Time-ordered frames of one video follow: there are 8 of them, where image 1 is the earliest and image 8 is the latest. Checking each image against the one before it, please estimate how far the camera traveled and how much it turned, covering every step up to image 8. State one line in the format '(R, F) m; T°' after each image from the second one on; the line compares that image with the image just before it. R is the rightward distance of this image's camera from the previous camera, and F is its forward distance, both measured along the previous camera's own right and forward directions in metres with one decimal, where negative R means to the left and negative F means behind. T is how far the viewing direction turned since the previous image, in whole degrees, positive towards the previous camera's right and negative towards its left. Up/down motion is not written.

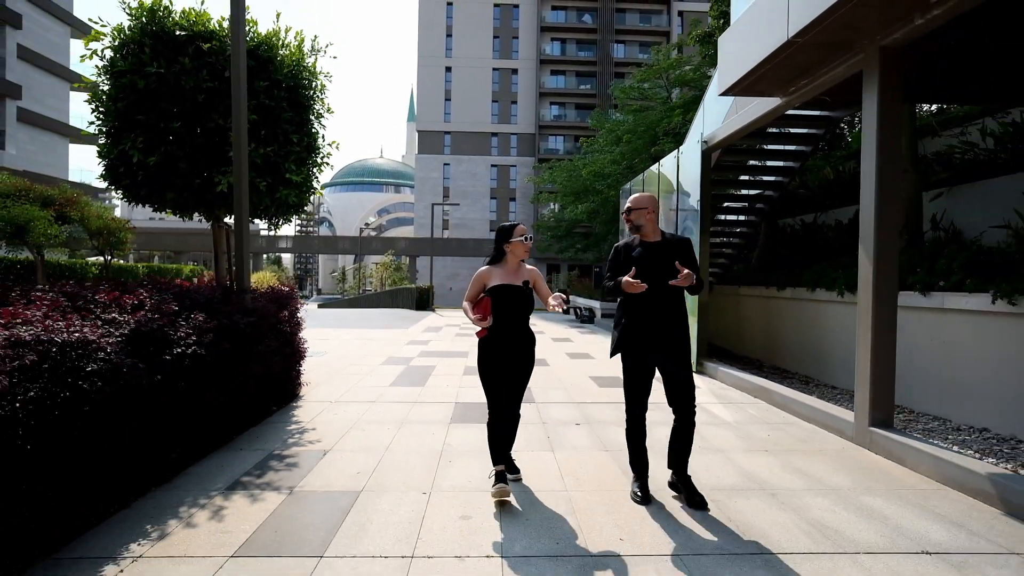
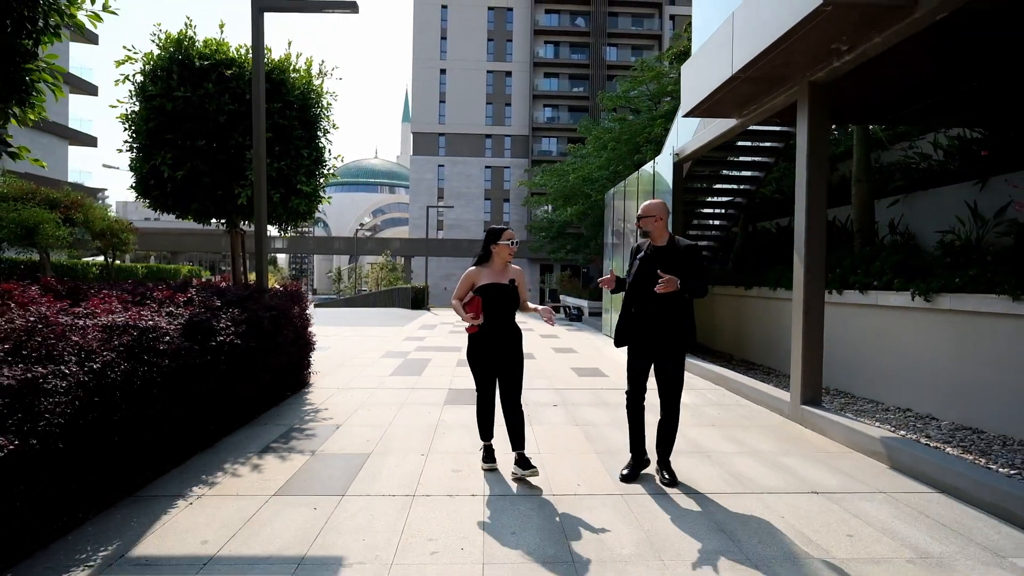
(+0.1, -0.9) m; +1°
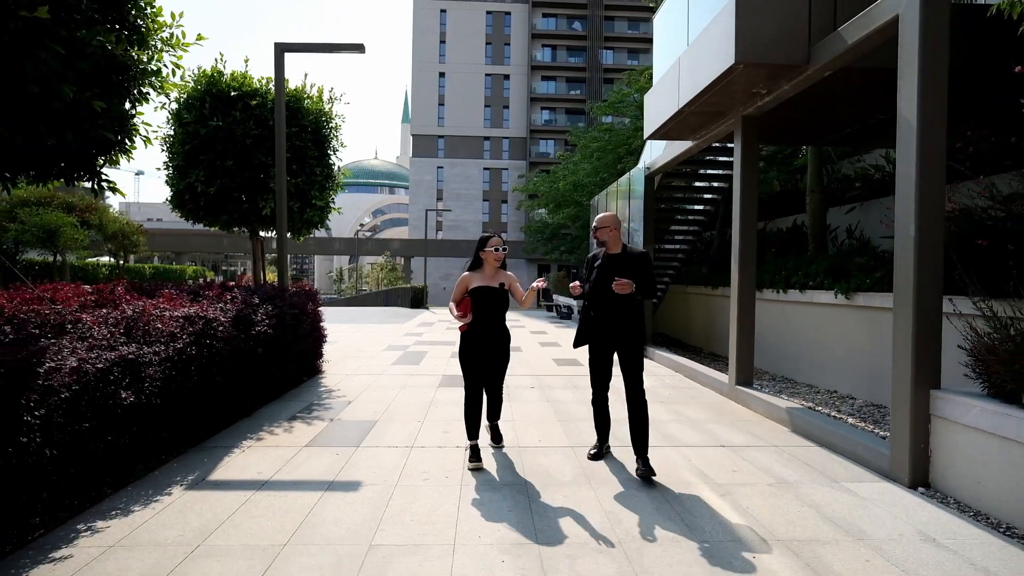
(+0.2, -1.2) m; 0°
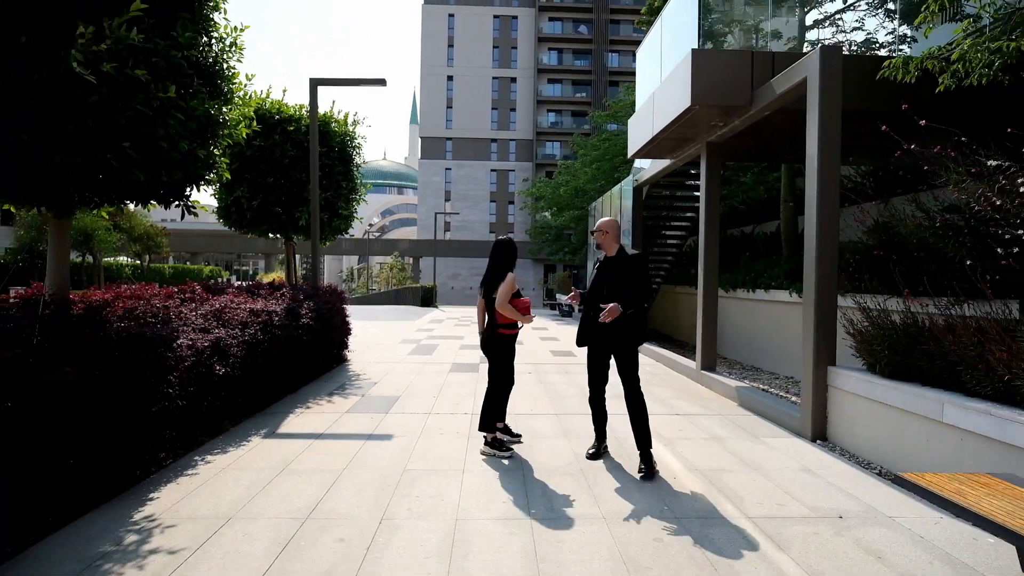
(+0.1, -1.3) m; -1°
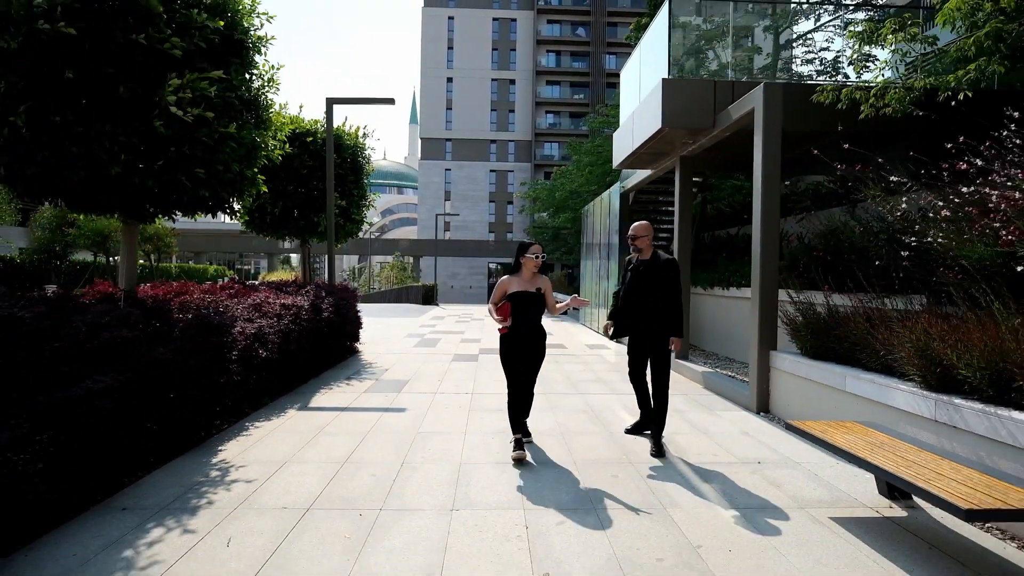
(+0.1, -1.0) m; 0°
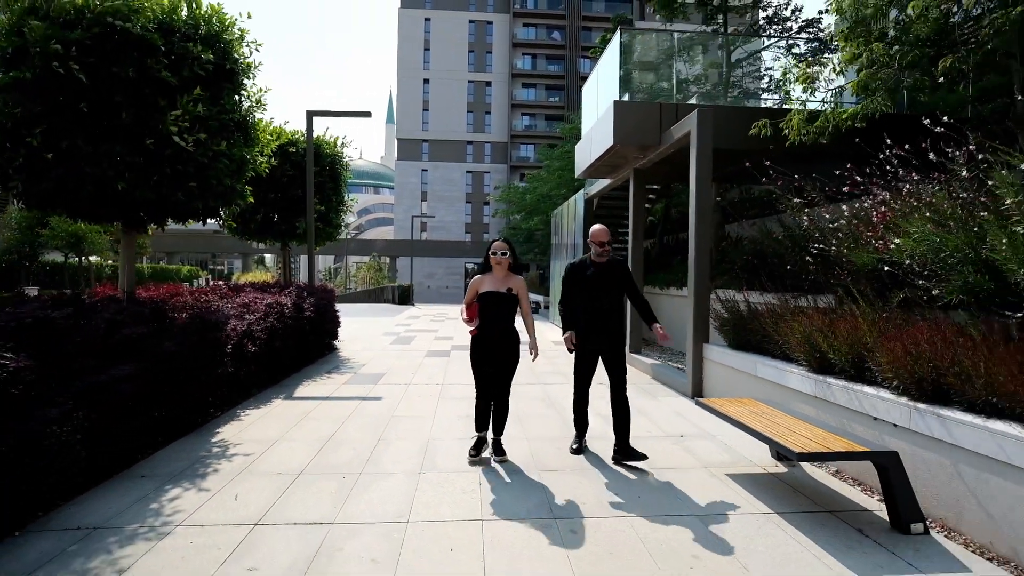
(+0.2, -0.8) m; +2°
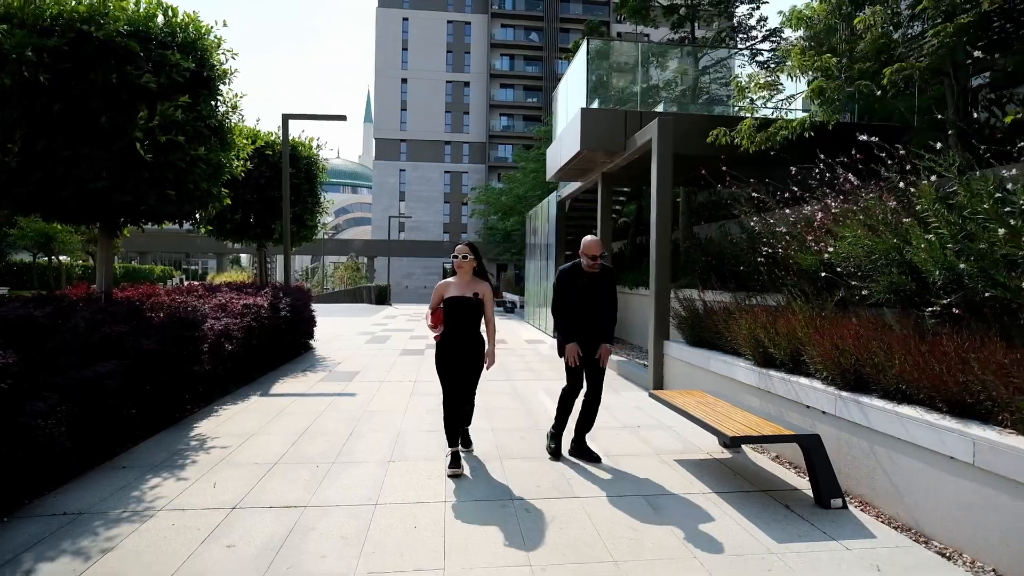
(+0.1, -0.3) m; +2°
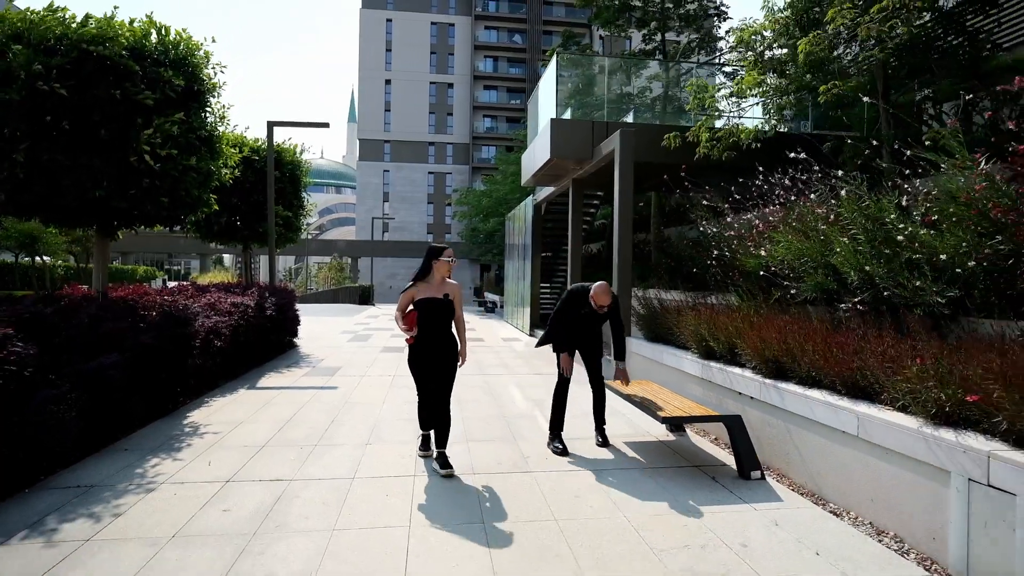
(+0.2, -0.6) m; +1°
